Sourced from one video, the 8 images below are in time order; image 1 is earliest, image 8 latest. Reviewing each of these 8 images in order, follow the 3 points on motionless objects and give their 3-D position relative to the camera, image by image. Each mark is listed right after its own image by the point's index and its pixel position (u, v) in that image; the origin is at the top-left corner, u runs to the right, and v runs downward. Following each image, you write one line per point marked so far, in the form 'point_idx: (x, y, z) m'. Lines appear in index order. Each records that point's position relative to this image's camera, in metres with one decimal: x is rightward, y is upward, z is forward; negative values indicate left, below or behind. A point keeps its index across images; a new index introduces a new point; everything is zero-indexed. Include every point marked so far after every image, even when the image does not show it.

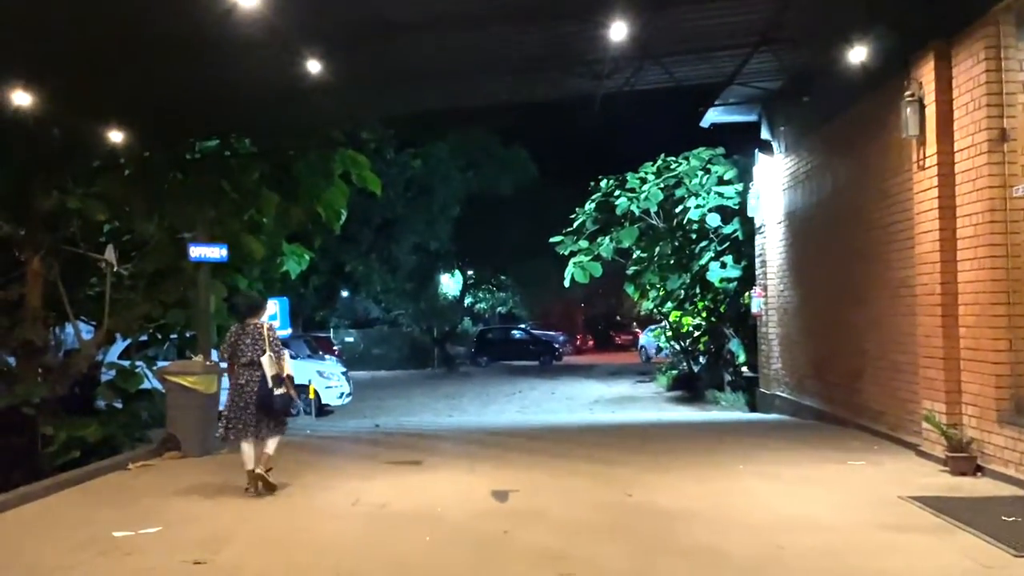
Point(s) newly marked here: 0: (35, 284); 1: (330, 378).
0: (-6.1, +0.1, +10.8) m
1: (-4.2, -2.1, +19.5) m
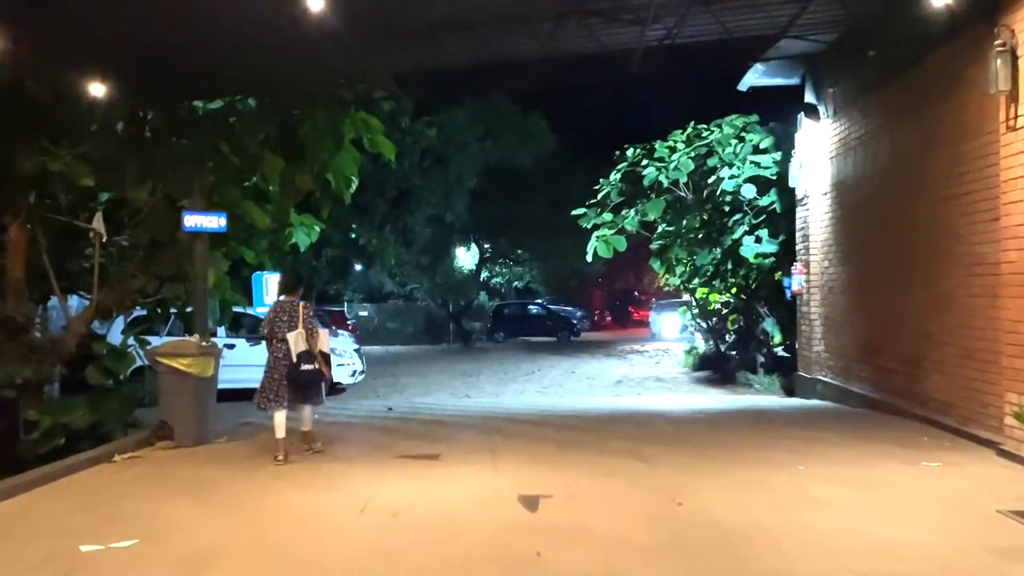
0: (-5.8, +0.4, +9.8) m
1: (-3.8, -1.5, +18.6) m
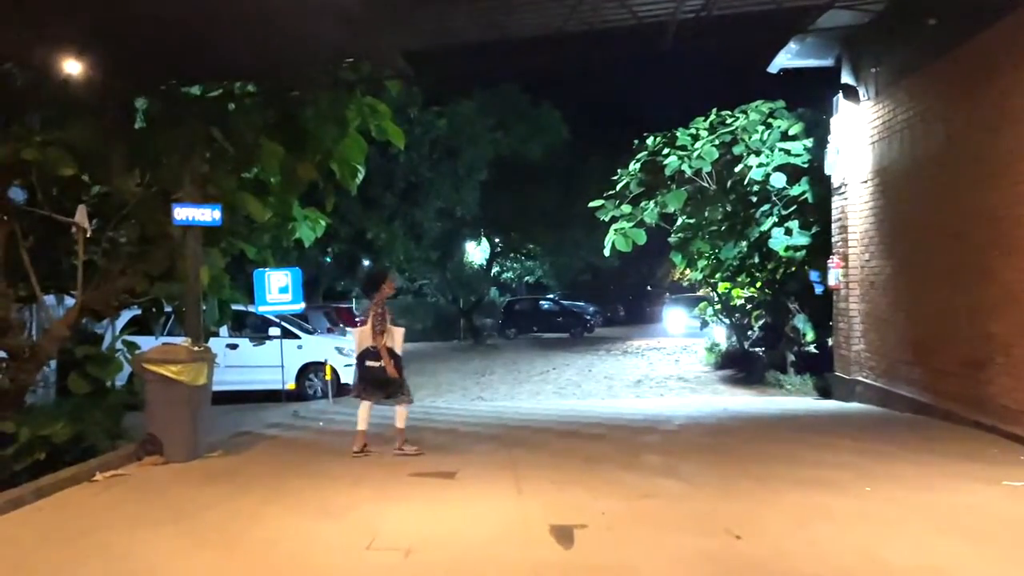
0: (-5.6, +0.4, +9.0) m
1: (-3.4, -1.4, +17.7) m
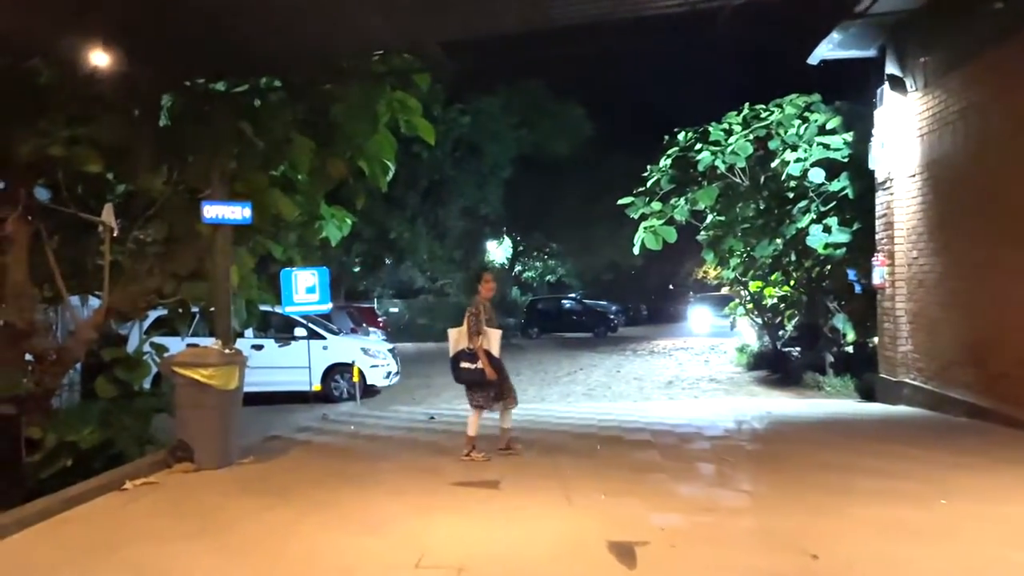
0: (-5.2, +0.4, +8.7) m
1: (-2.8, -1.4, +17.4) m
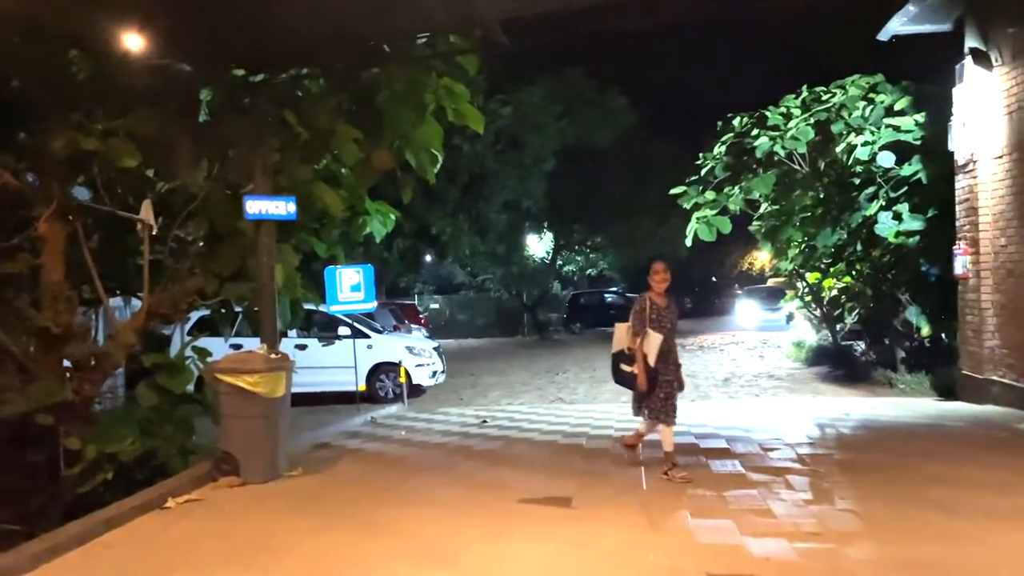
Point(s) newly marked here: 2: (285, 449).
0: (-4.6, +0.4, +8.3) m
1: (-1.8, -1.3, +16.9) m
2: (-2.1, -1.5, +7.9) m
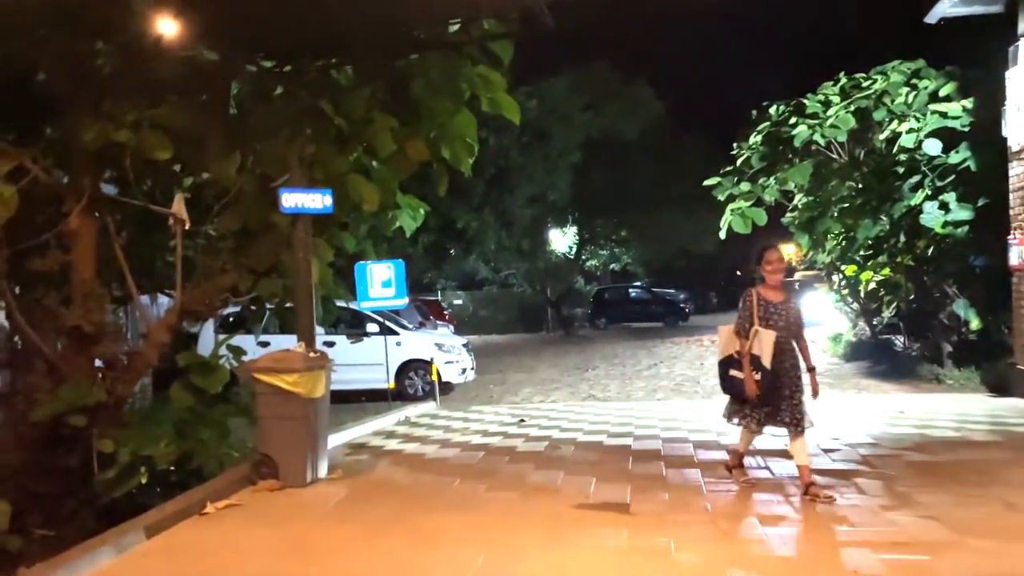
0: (-4.1, +0.4, +8.0) m
1: (-1.2, -1.3, +16.6) m
2: (-1.7, -1.5, +7.6) m
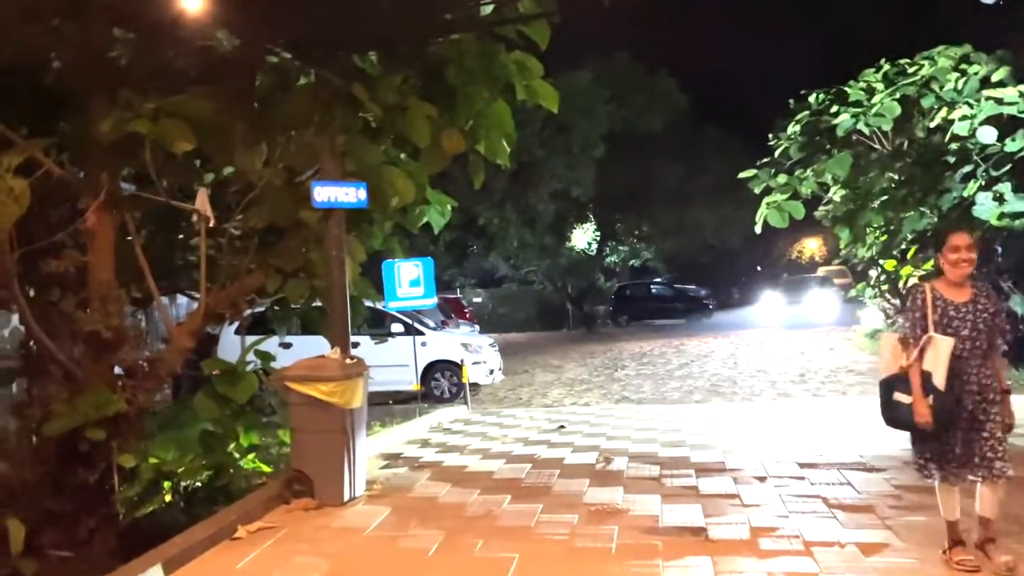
0: (-3.7, +0.4, +7.5) m
1: (-0.6, -1.2, +16.0) m
2: (-1.3, -1.5, +7.0) m
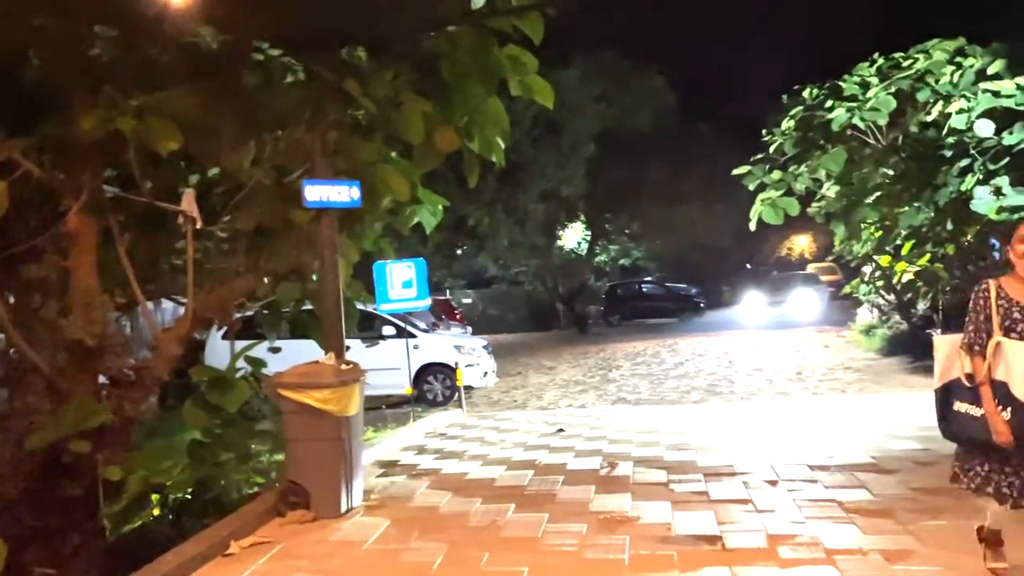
0: (-3.7, +0.3, +7.2) m
1: (-0.7, -1.2, +15.7) m
2: (-1.2, -1.5, +6.7) m
